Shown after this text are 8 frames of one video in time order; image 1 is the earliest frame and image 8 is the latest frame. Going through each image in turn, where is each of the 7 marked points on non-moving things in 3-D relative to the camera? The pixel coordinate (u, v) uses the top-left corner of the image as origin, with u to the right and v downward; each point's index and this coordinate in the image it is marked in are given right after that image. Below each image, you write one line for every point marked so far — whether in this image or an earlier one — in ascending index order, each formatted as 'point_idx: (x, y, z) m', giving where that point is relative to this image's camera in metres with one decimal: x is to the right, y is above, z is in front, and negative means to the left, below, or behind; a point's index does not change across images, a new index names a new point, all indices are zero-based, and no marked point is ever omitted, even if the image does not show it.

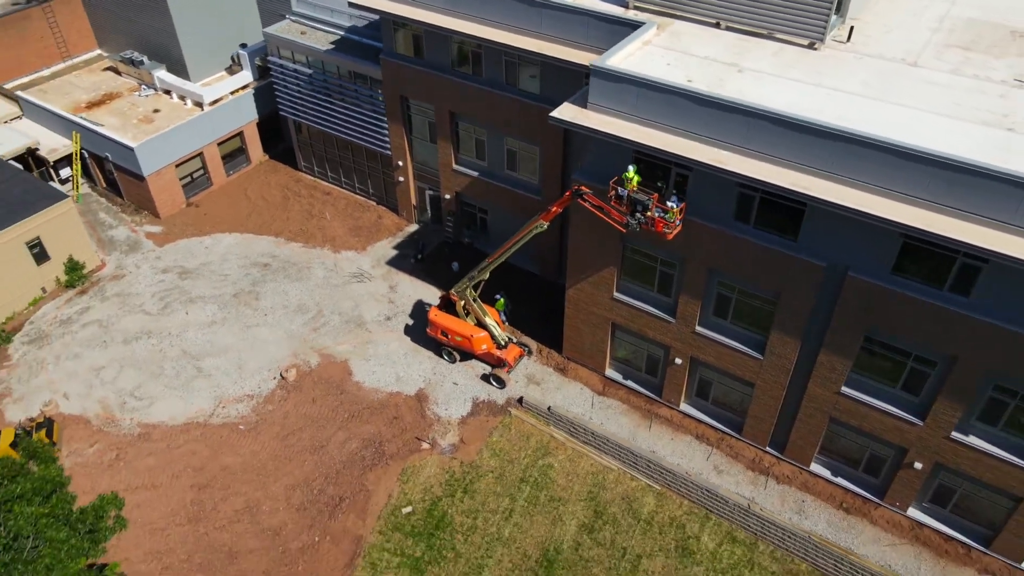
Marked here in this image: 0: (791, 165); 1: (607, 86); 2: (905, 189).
0: (+6.7, +3.0, +18.4) m
1: (+2.5, +5.4, +20.0) m
2: (+8.9, +2.3, +17.3) m
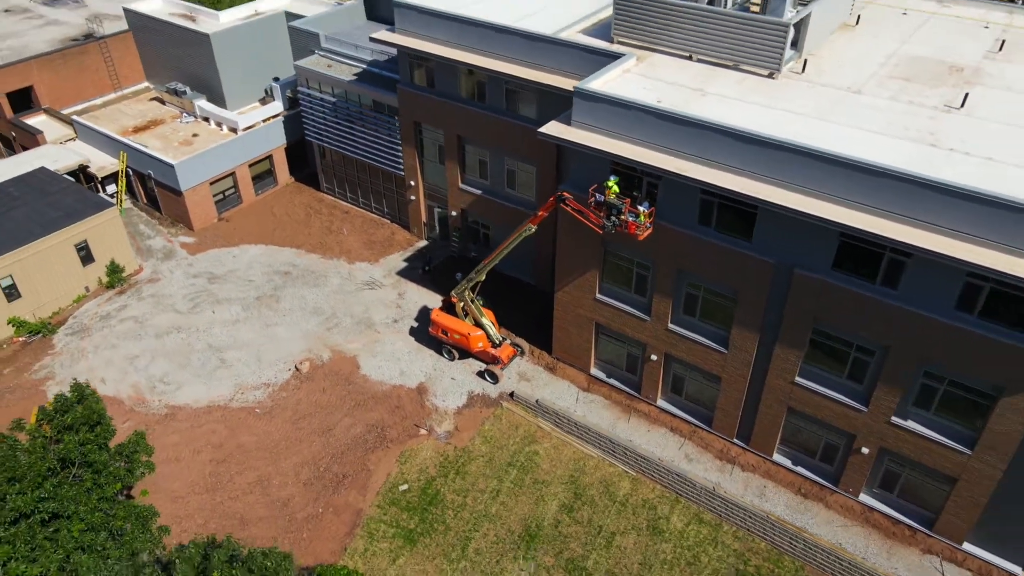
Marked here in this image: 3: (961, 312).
0: (+6.4, +3.2, +21.0) m
1: (+2.3, +5.5, +22.9) m
2: (+8.5, +2.5, +19.8) m
3: (+11.3, -0.6, +19.1) m
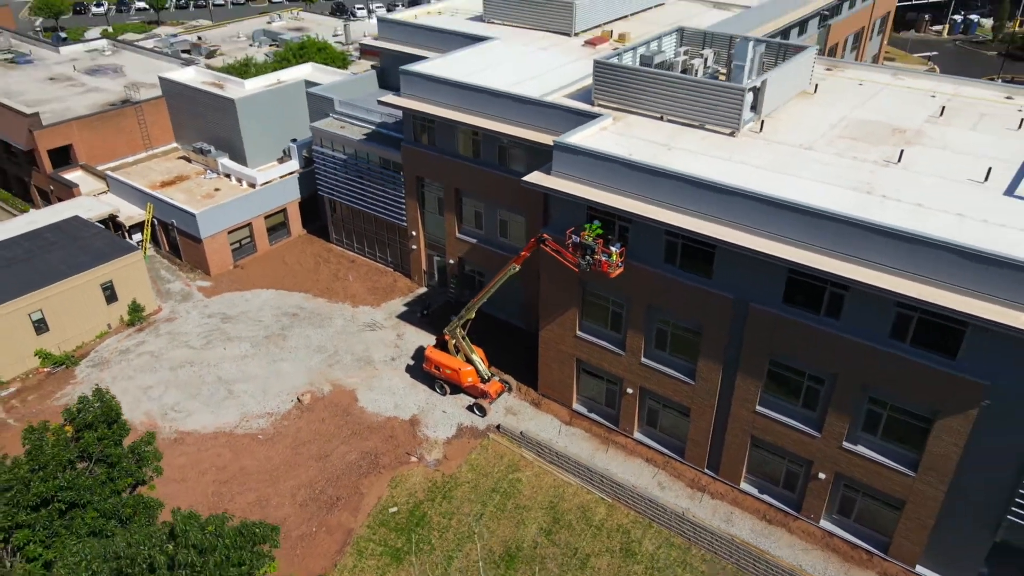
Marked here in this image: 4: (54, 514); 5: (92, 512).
0: (+5.9, +2.2, +23.5) m
1: (+1.8, +4.4, +25.6) m
2: (+8.0, +1.6, +22.1) m
3: (+10.6, -1.5, +21.1) m
4: (-10.8, -5.3, +18.0) m
5: (-10.1, -5.4, +18.3) m
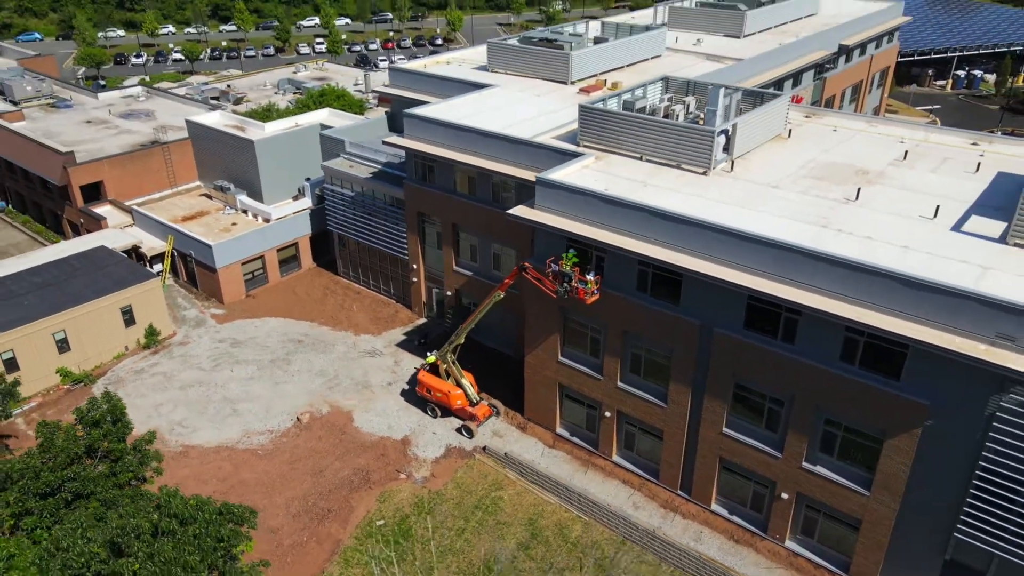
0: (+5.2, +1.4, +25.2) m
1: (+1.3, +3.5, +27.6) m
2: (+7.3, +0.8, +23.8) m
3: (+9.8, -2.2, +22.5) m
4: (-11.8, -5.5, +19.8) m
5: (-11.0, -5.6, +20.1) m
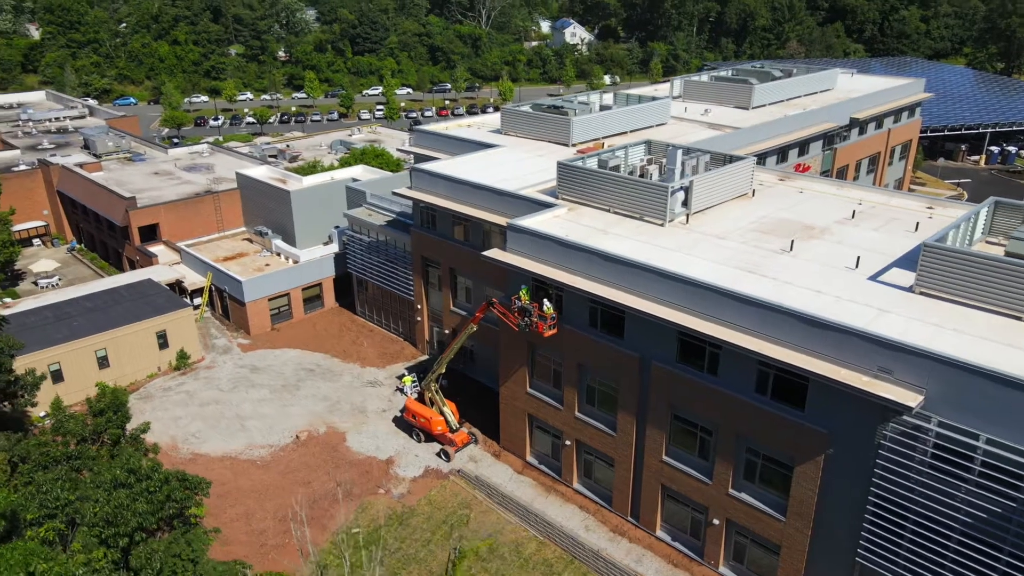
0: (+3.8, 0.0, +28.0) m
1: (+0.2, +2.1, +31.0) m
2: (+5.7, -0.5, +26.4) m
3: (+8.0, -3.5, +24.6) m
4: (-13.8, -5.7, +23.6) m
5: (-13.1, -5.9, +23.8) m
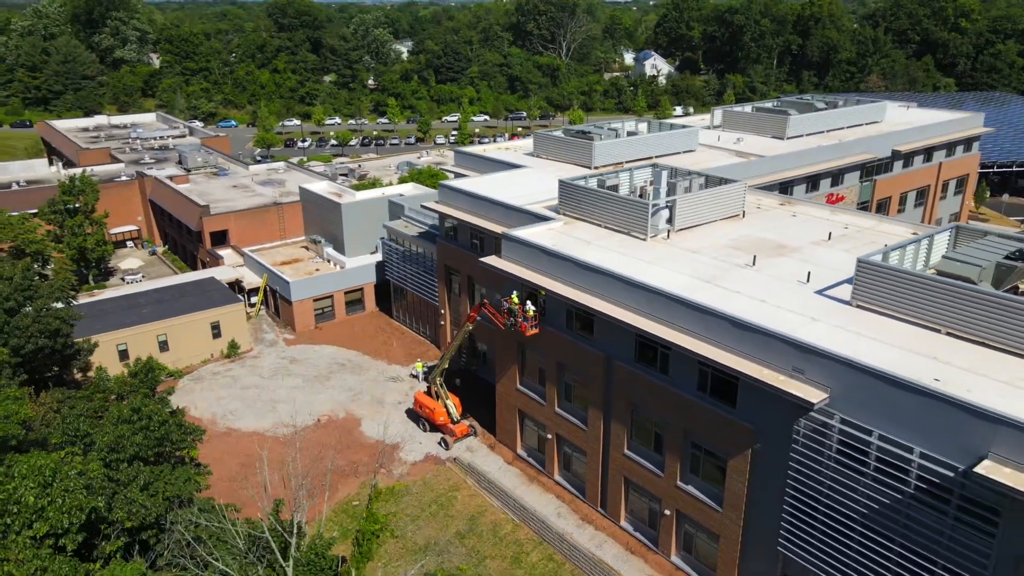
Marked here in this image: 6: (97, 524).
0: (+3.1, -0.2, +30.8) m
1: (-0.1, +1.9, +34.2) m
2: (+4.7, -0.7, +28.9) m
3: (+6.7, -3.7, +26.8) m
4: (-15.3, -5.0, +28.3) m
5: (-14.5, -5.2, +28.4) m
6: (-10.9, -6.1, +20.0) m
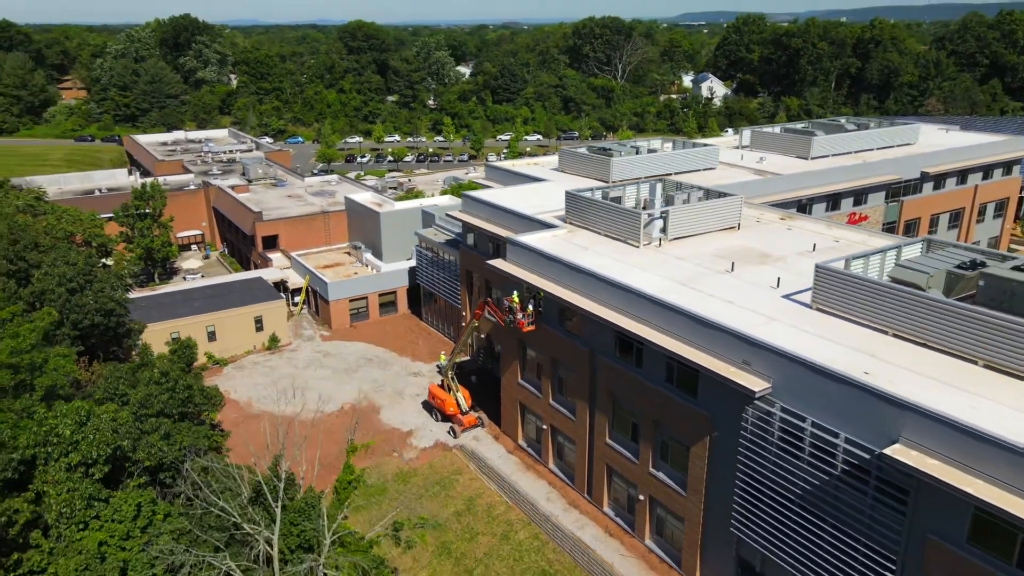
0: (+2.9, -0.2, +33.5) m
1: (+0.1, +1.9, +37.2) m
2: (+4.4, -0.7, +31.4) m
3: (+6.0, -3.7, +29.0) m
4: (-15.7, -4.4, +32.4) m
5: (-15.0, -4.6, +32.5) m
6: (-12.1, -5.4, +23.7) m
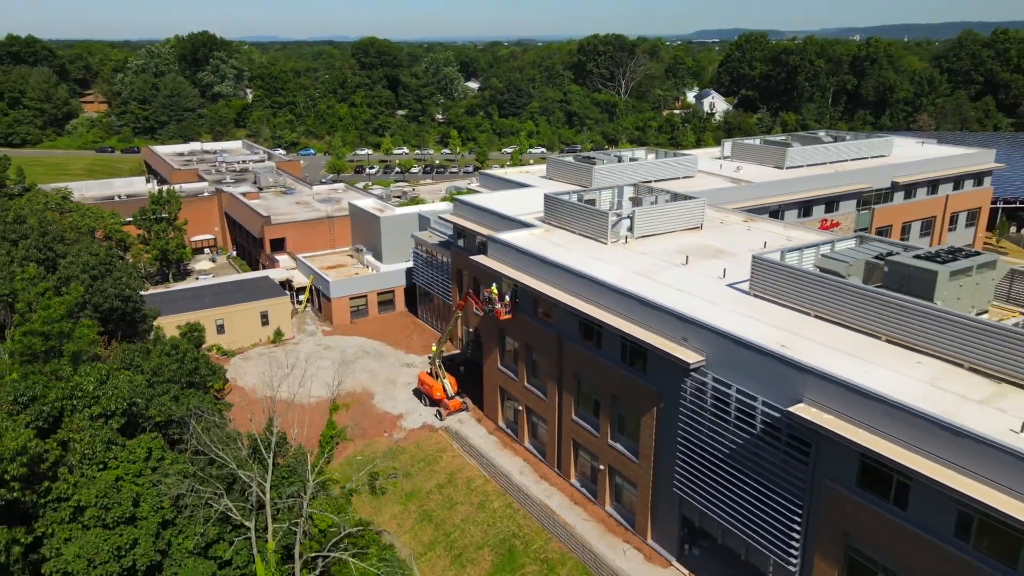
0: (+1.8, +0.2, +37.0) m
1: (-0.9, +2.3, +40.8) m
2: (+3.2, -0.2, +34.9) m
3: (+4.8, -3.2, +32.4) m
4: (-16.9, -3.8, +36.2) m
5: (-16.1, -4.0, +36.2) m
6: (-13.5, -4.7, +27.4) m
